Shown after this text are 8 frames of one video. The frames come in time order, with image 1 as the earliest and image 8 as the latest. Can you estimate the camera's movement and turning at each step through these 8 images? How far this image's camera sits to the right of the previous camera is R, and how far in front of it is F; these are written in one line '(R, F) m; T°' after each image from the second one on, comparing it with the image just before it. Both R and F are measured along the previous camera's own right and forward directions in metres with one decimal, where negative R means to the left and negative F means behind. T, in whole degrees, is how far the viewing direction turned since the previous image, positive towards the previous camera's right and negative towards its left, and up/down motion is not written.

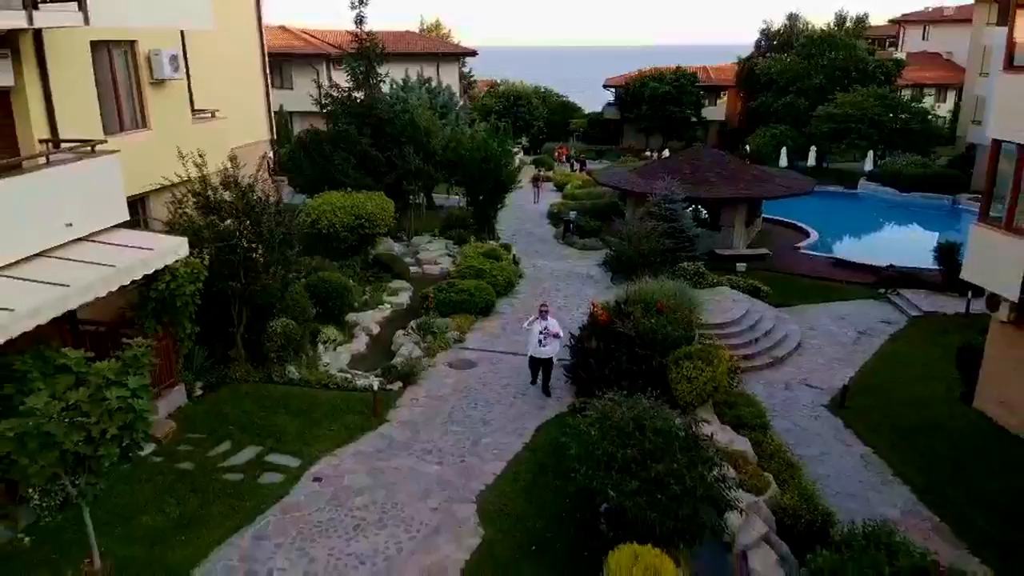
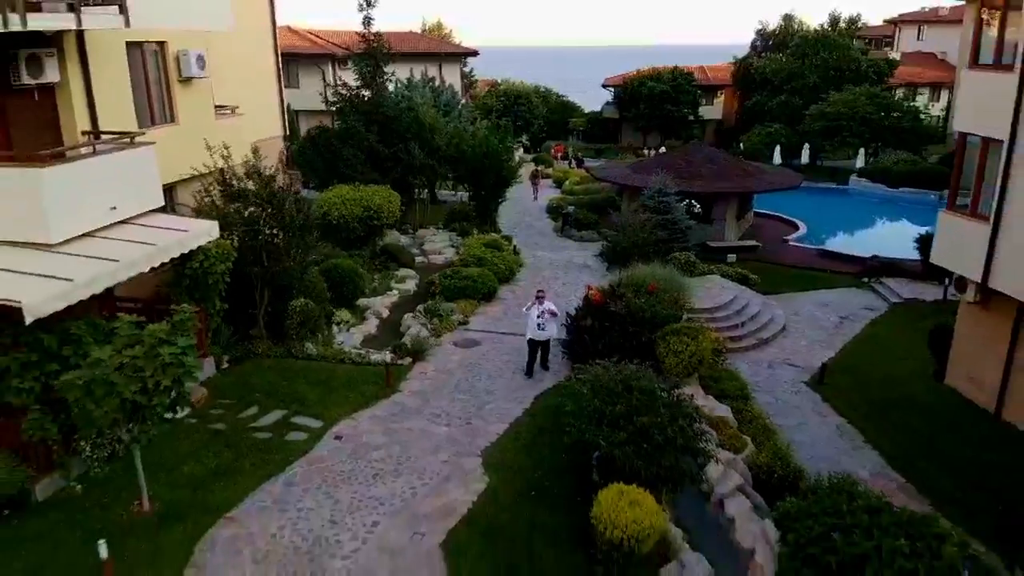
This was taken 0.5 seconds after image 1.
(0.0, -1.0) m; 0°
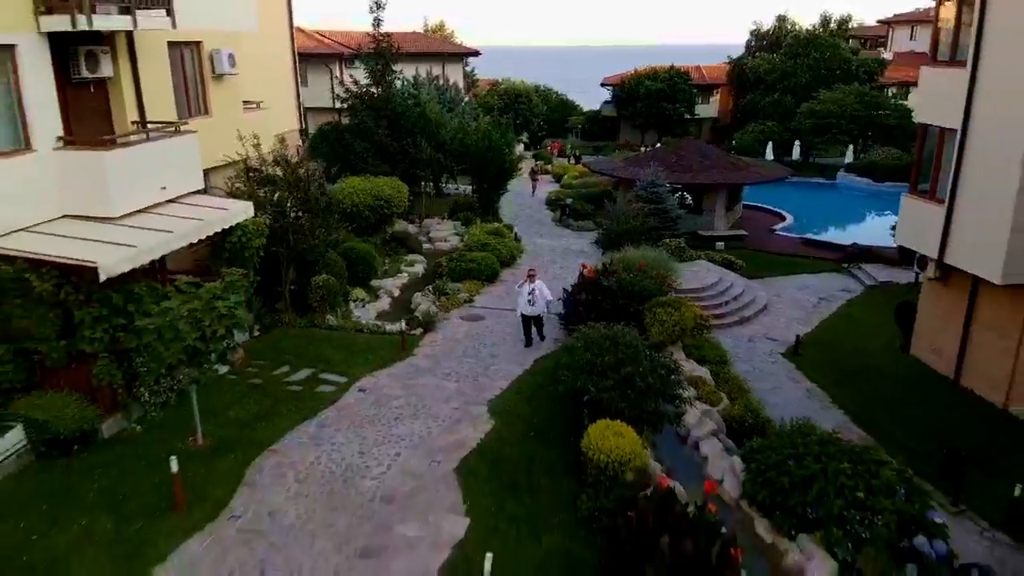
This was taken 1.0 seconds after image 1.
(-0.1, -1.4) m; 0°
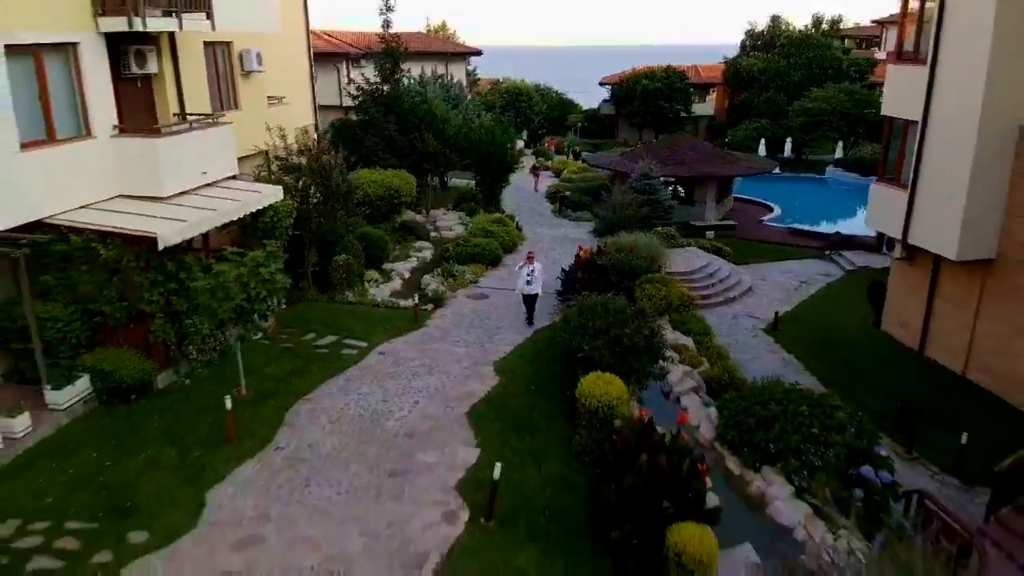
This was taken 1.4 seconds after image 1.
(-0.1, -1.4) m; 0°
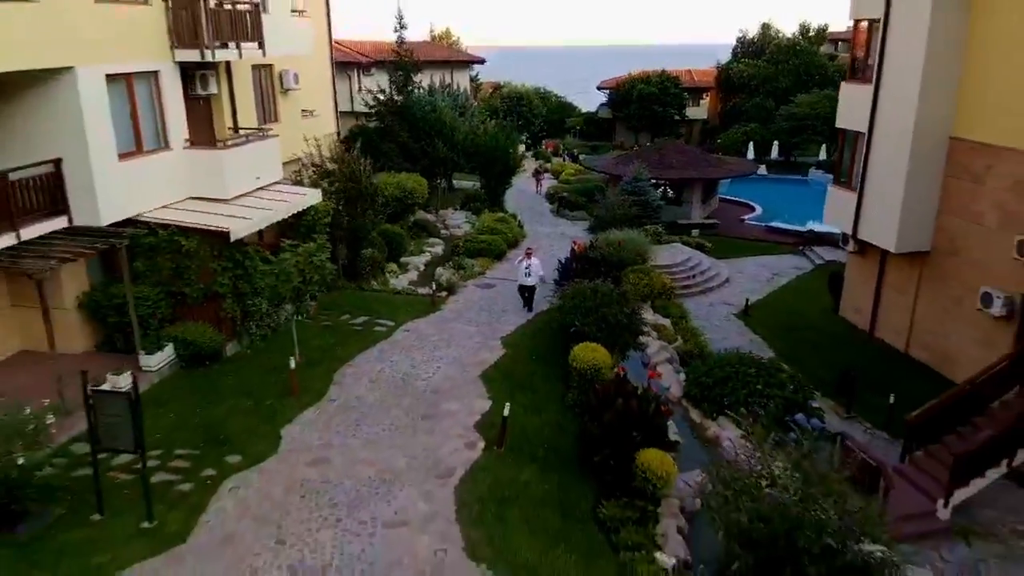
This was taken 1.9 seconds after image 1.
(-0.2, -2.5) m; 0°
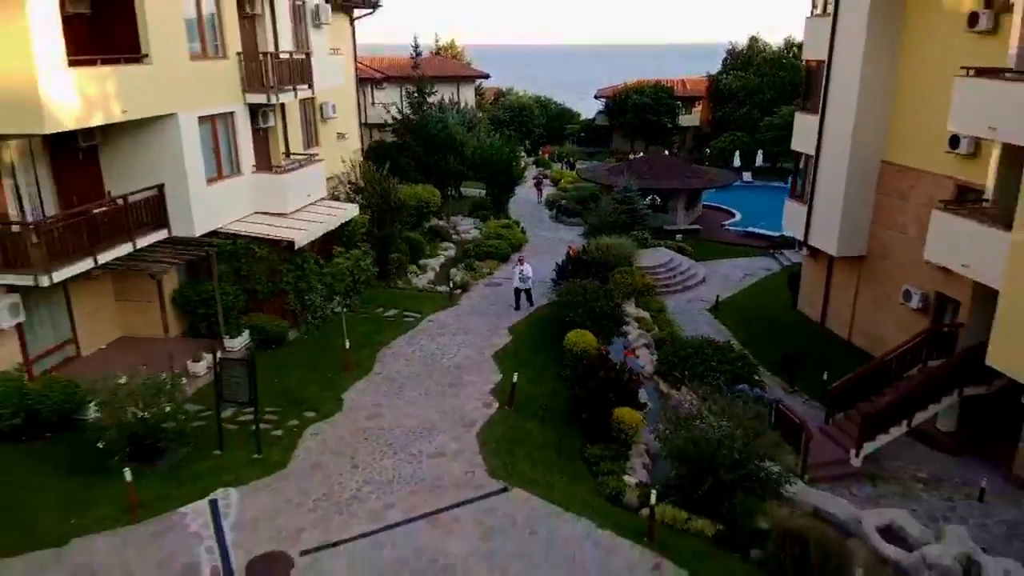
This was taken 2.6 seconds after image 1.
(-0.2, -3.4) m; 0°
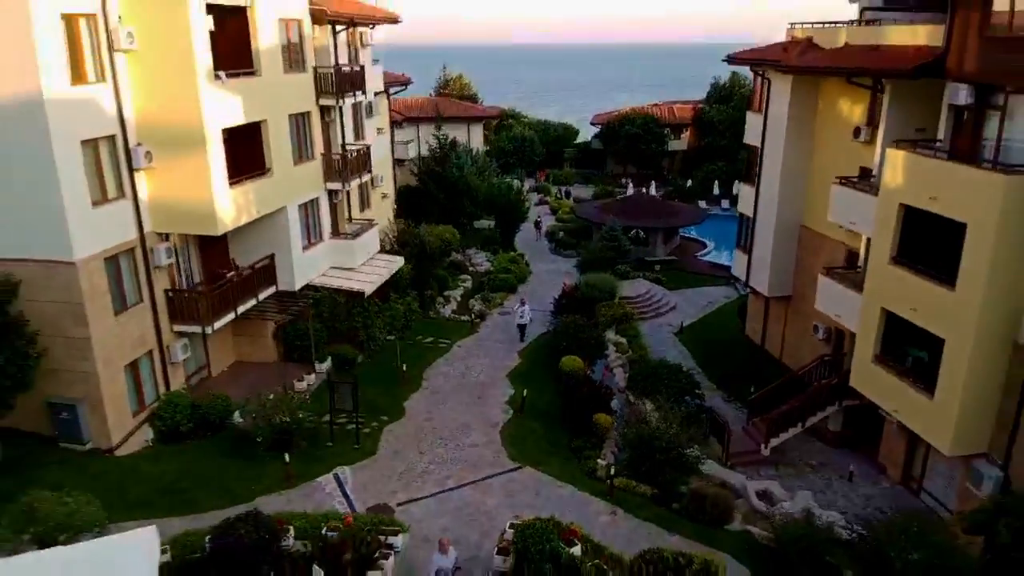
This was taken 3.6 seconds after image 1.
(-0.5, -6.4) m; 0°
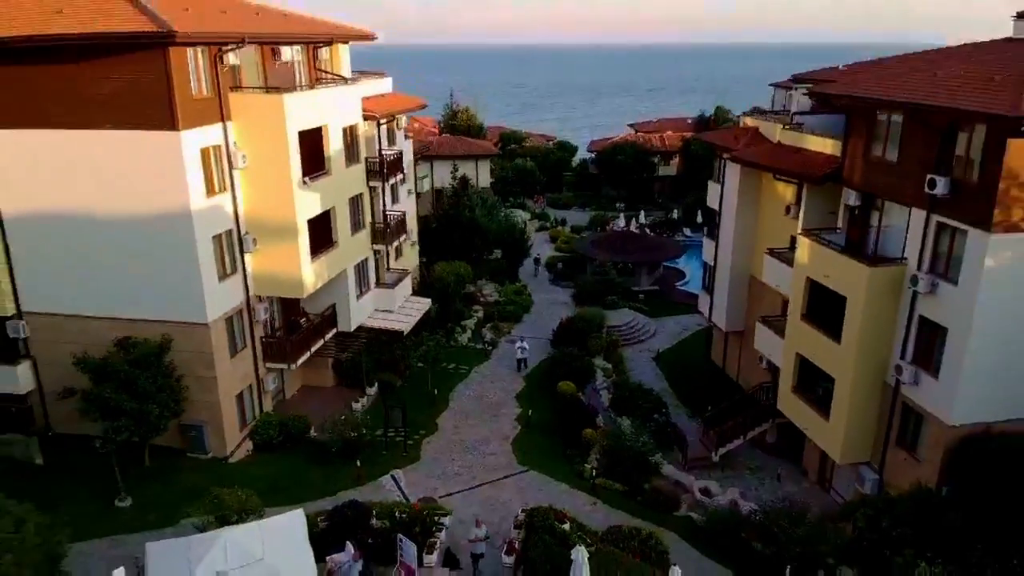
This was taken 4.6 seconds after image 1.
(-0.6, -6.5) m; 0°
